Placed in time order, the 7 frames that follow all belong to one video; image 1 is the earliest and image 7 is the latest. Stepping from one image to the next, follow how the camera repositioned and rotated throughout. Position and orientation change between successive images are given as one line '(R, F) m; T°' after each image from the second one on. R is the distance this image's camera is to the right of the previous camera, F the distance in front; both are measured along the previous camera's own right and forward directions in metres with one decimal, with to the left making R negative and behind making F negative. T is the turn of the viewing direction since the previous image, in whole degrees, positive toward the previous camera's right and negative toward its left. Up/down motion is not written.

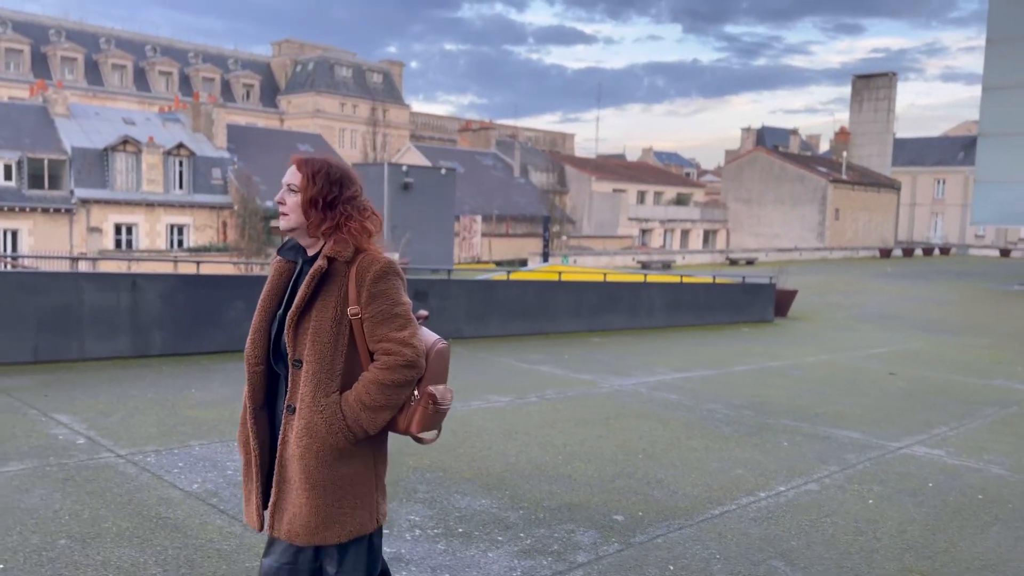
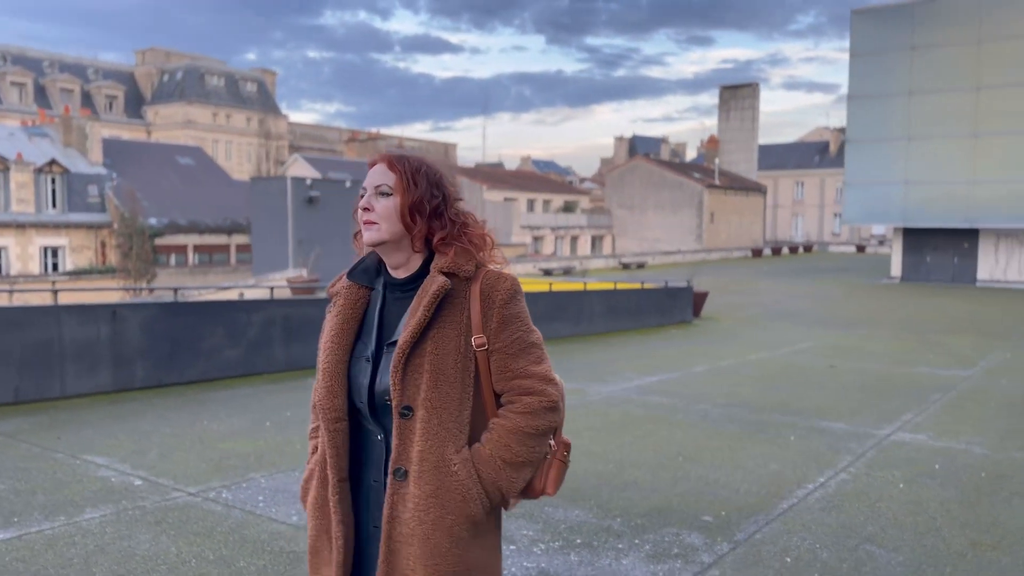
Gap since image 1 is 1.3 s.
(-1.1, -0.1) m; +9°
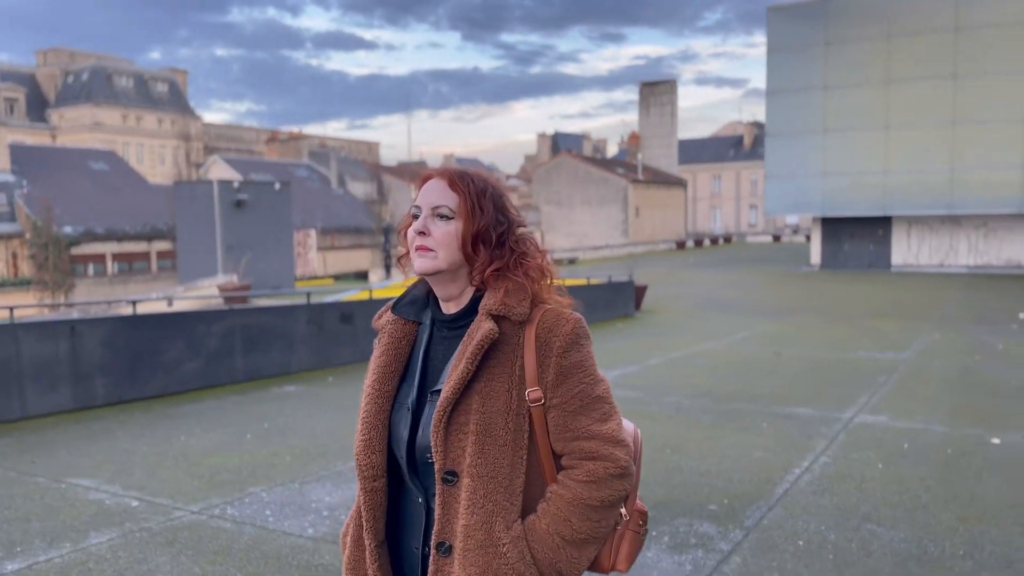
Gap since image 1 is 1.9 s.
(-0.4, 0.0) m; +5°
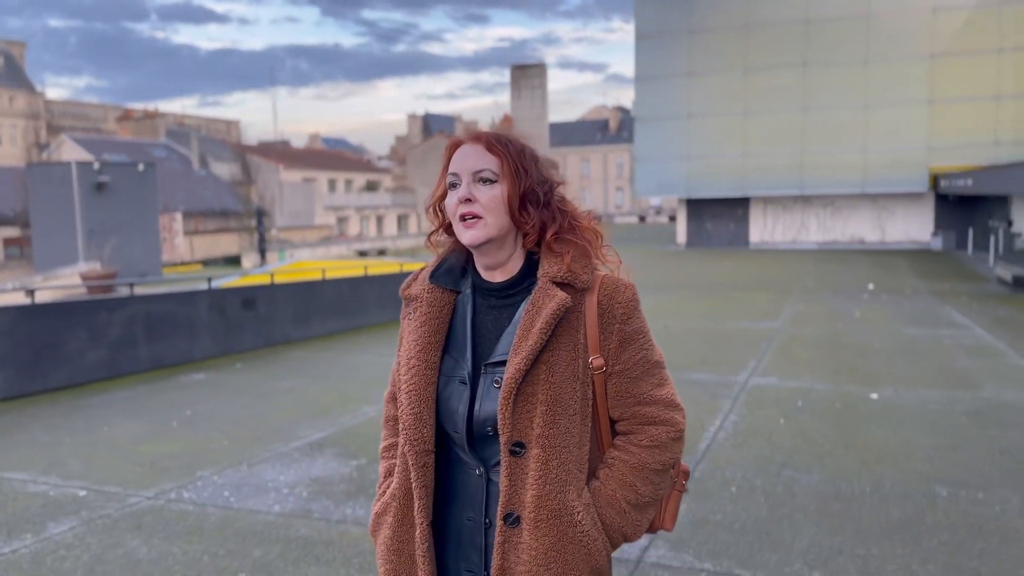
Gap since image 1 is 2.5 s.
(-0.5, -0.2) m; +9°
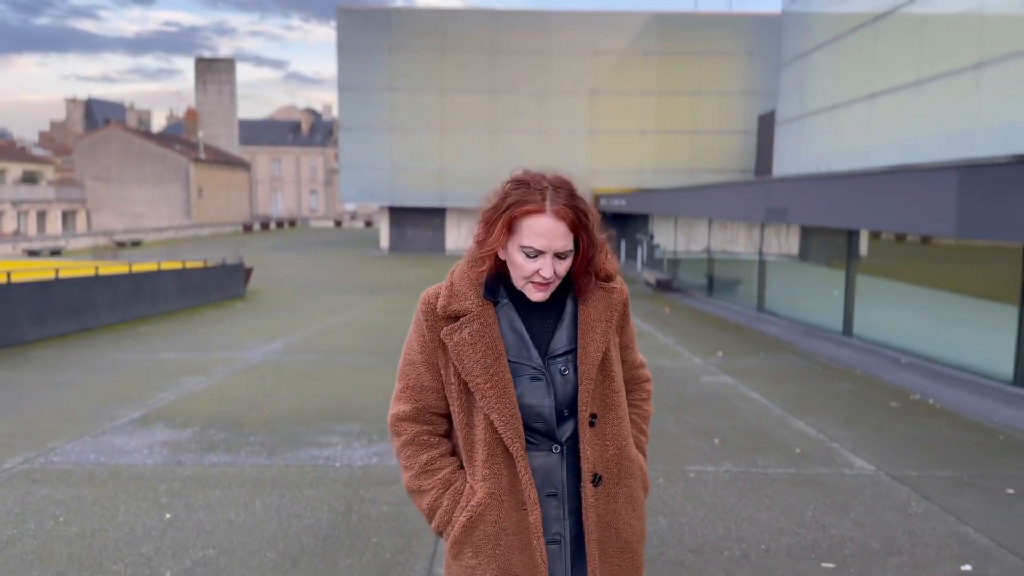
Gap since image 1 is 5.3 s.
(-1.0, -1.4) m; +21°
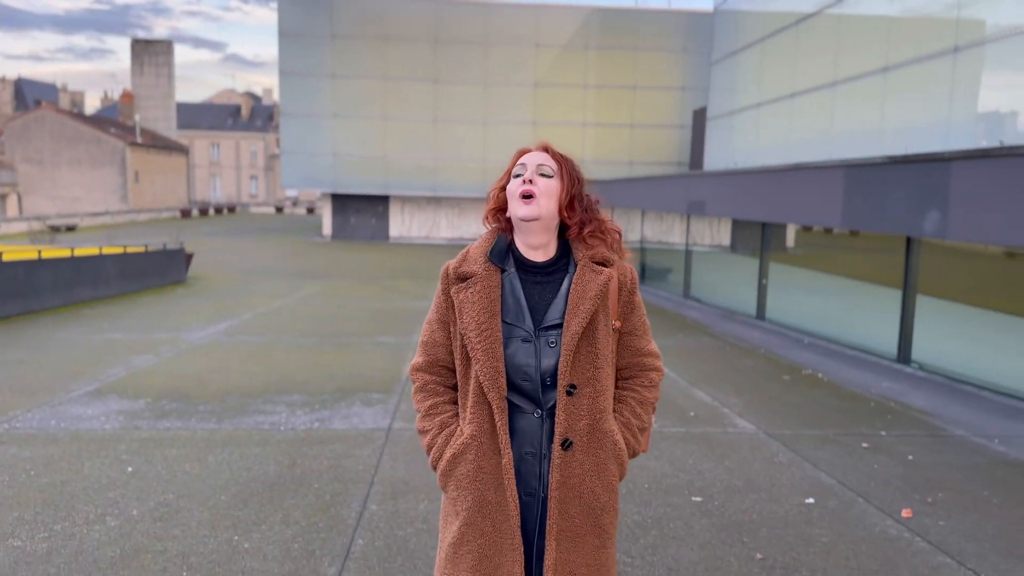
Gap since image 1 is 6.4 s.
(+0.1, -0.6) m; +4°
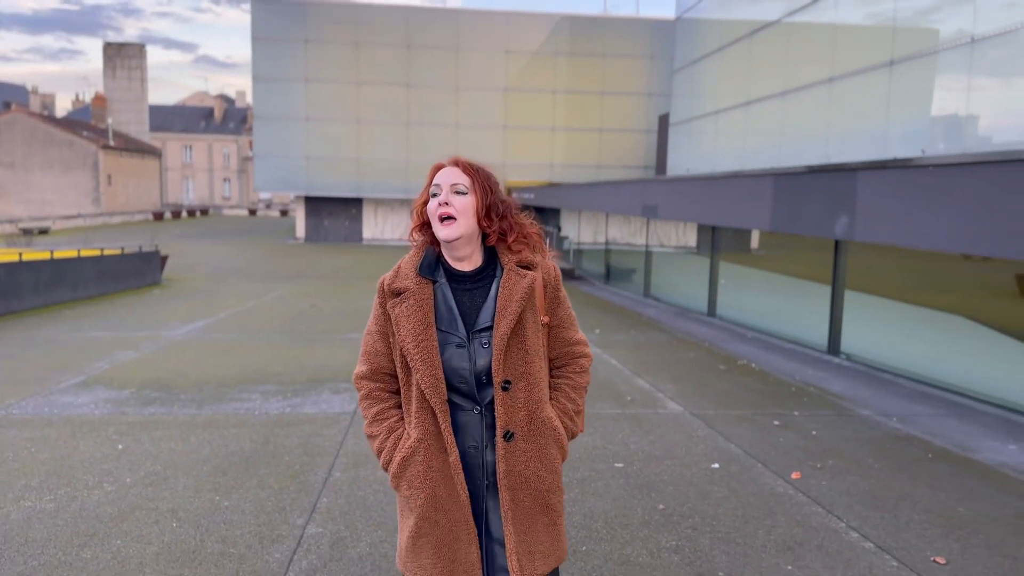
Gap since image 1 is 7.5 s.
(+0.2, -0.7) m; +2°
